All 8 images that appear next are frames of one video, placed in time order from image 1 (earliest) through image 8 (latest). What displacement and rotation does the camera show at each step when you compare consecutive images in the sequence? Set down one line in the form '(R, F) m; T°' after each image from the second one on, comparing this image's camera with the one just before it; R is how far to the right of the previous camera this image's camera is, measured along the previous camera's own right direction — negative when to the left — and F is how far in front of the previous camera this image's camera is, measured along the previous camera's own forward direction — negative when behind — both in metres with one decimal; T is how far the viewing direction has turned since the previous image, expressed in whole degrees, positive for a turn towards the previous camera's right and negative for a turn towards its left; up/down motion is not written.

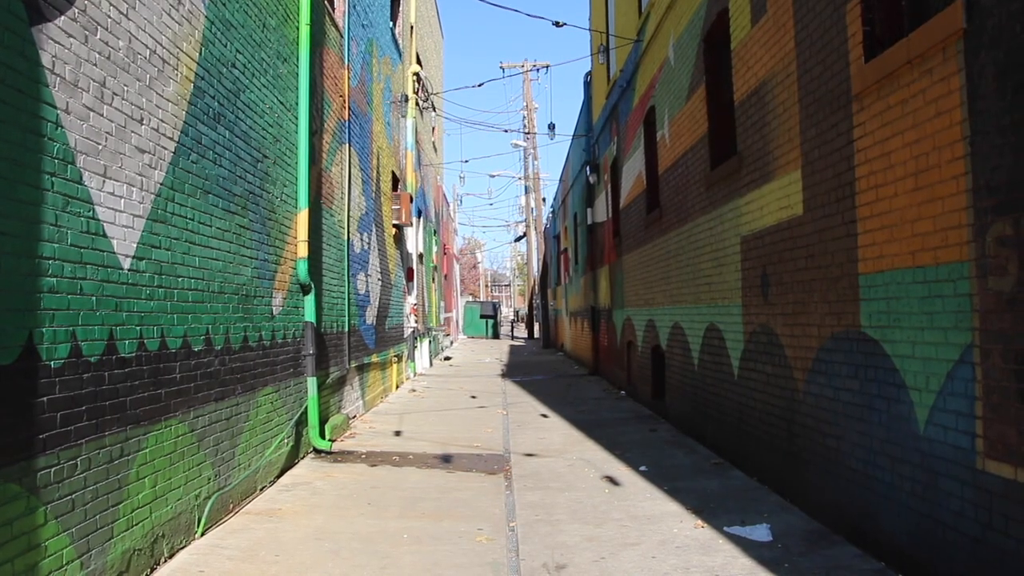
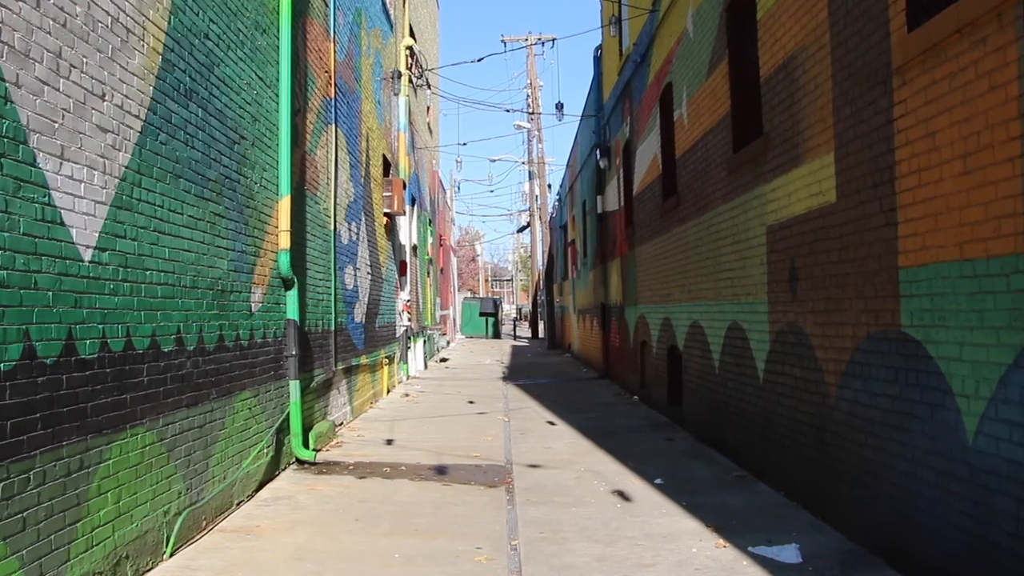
(0.0, +0.8) m; 0°
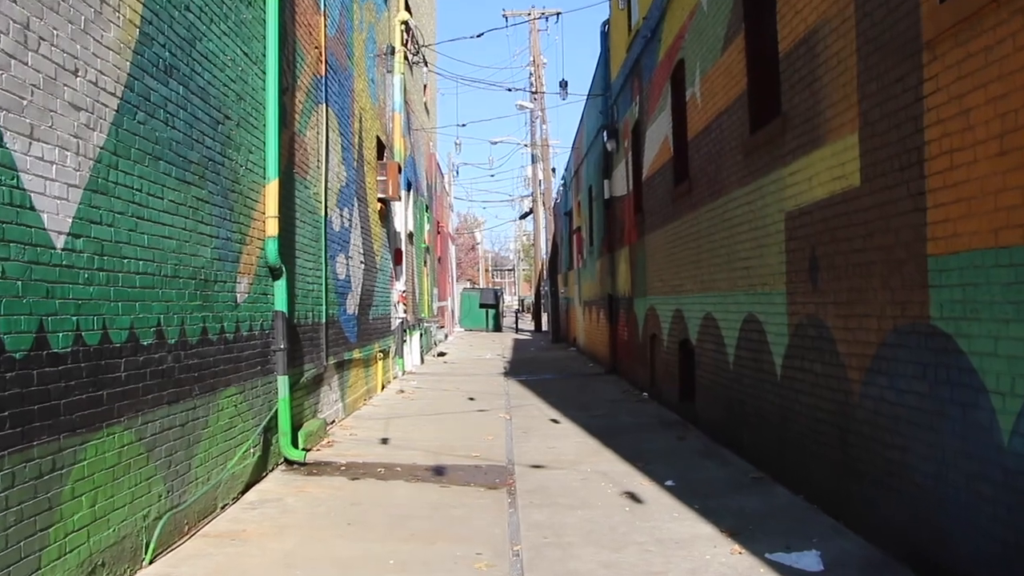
(0.0, +0.5) m; 0°
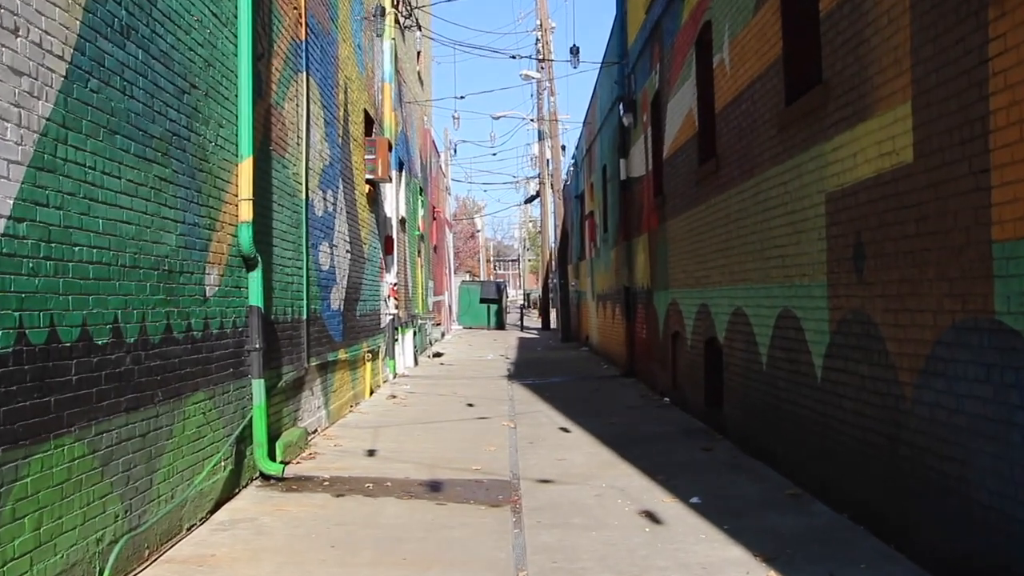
(0.0, +0.9) m; 0°
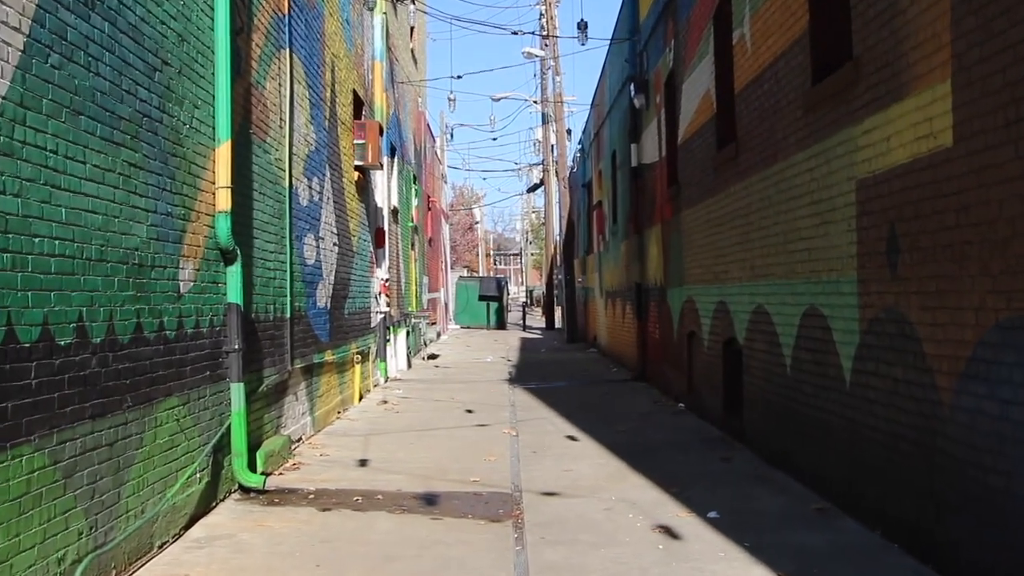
(0.0, +0.5) m; 0°
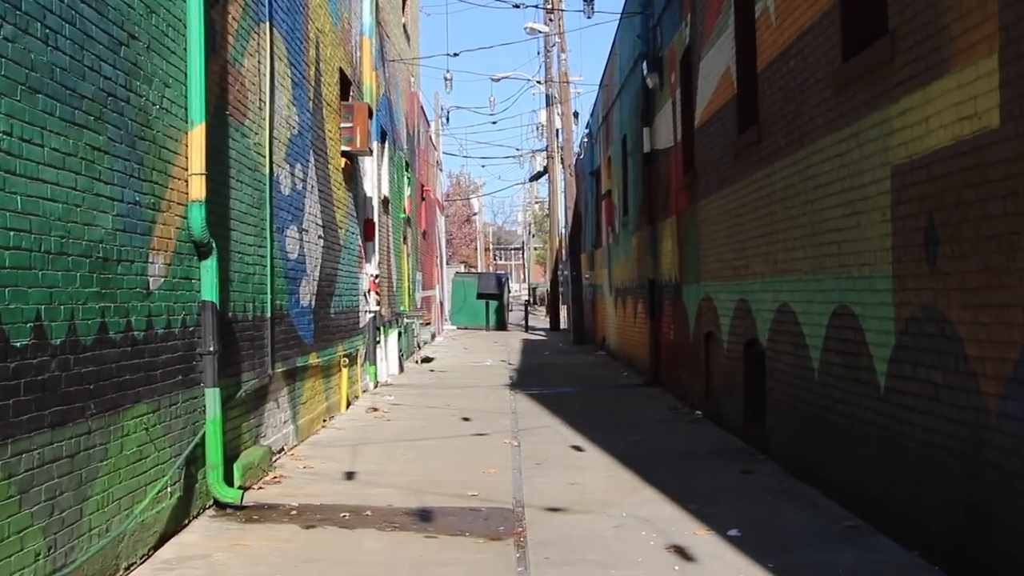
(0.0, +0.5) m; 0°
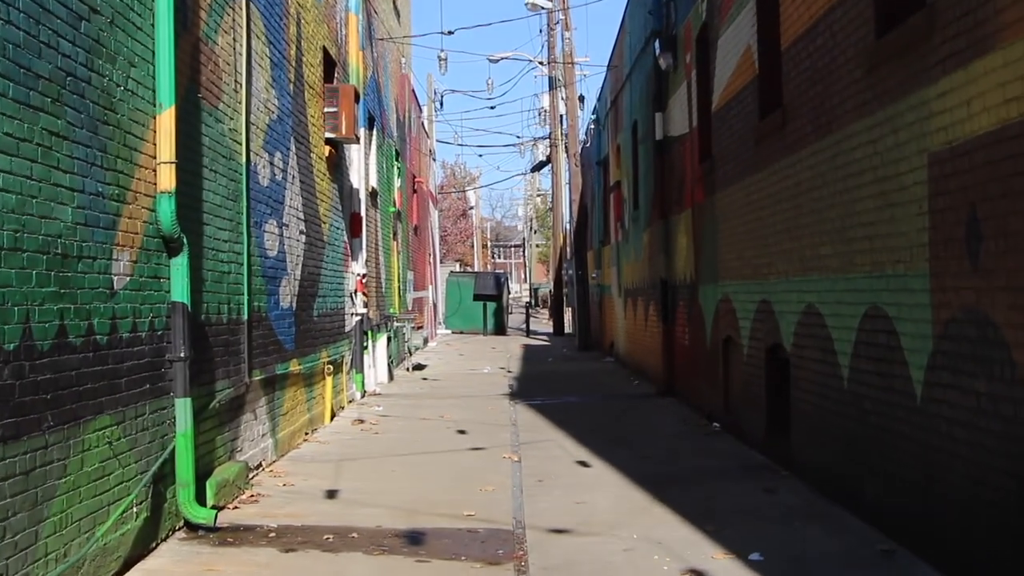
(0.0, +0.5) m; 0°
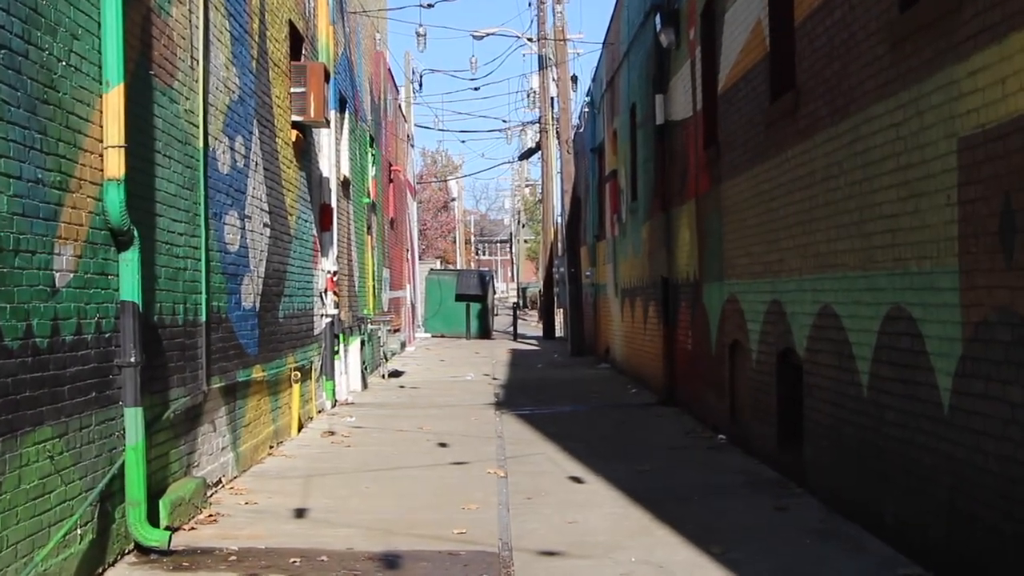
(+0.1, +0.5) m; 0°
